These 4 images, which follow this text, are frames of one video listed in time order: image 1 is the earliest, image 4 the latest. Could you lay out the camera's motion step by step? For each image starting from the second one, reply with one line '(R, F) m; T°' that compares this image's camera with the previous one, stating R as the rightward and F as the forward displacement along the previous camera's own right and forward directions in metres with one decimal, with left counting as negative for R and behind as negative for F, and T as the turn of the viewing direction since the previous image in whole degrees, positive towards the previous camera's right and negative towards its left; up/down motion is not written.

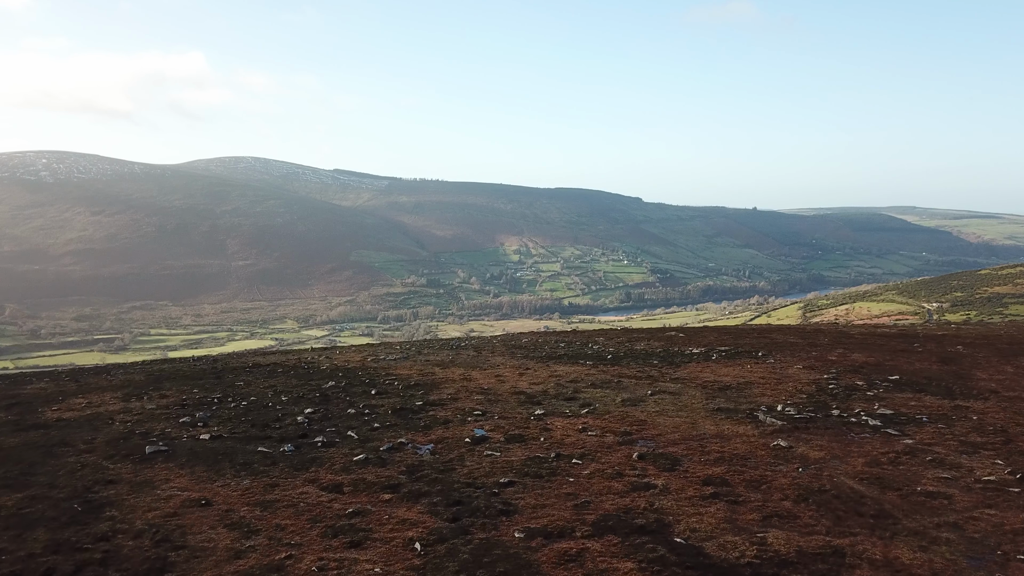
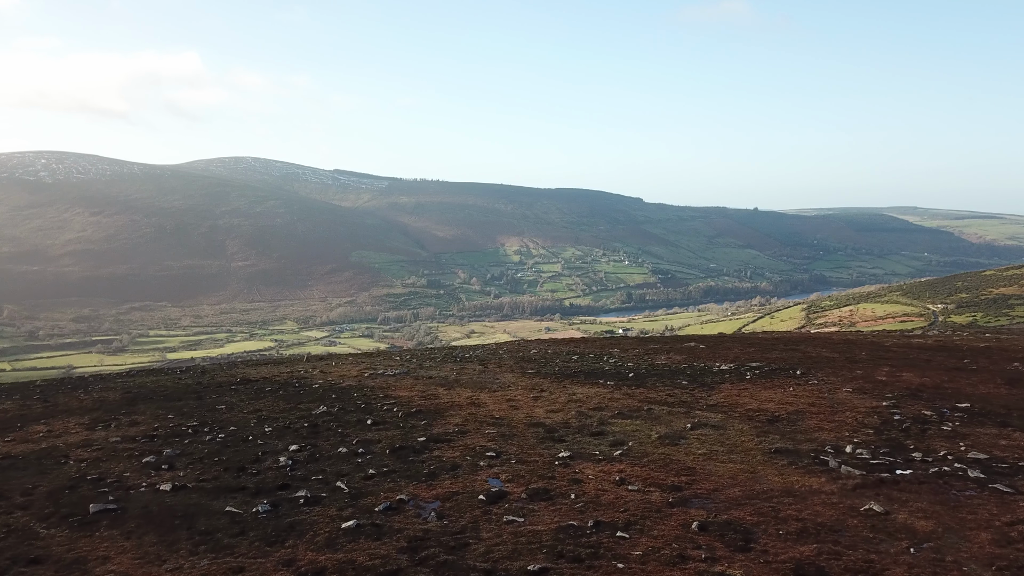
(-0.3, +1.9) m; 0°
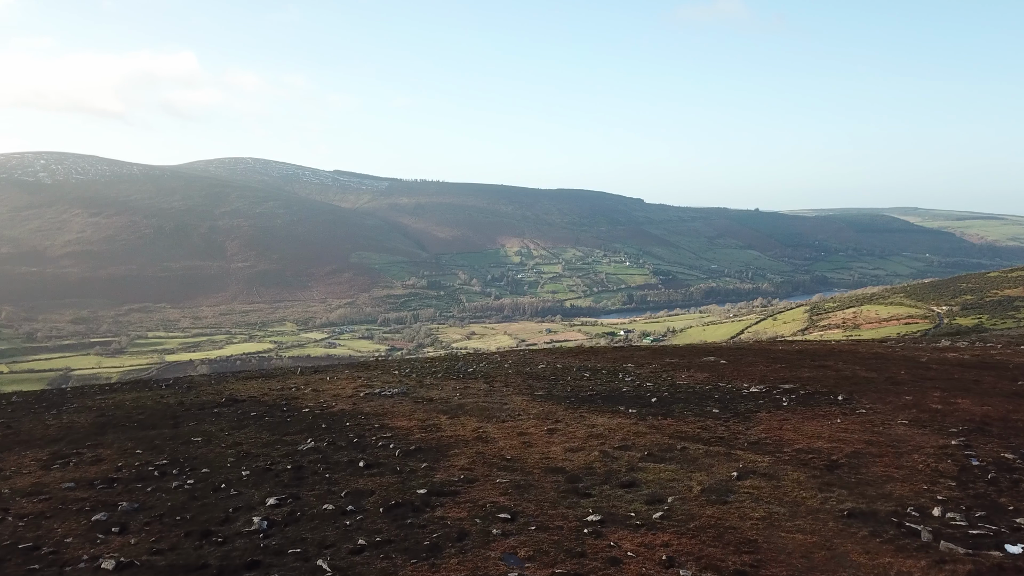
(-0.2, +1.8) m; 0°
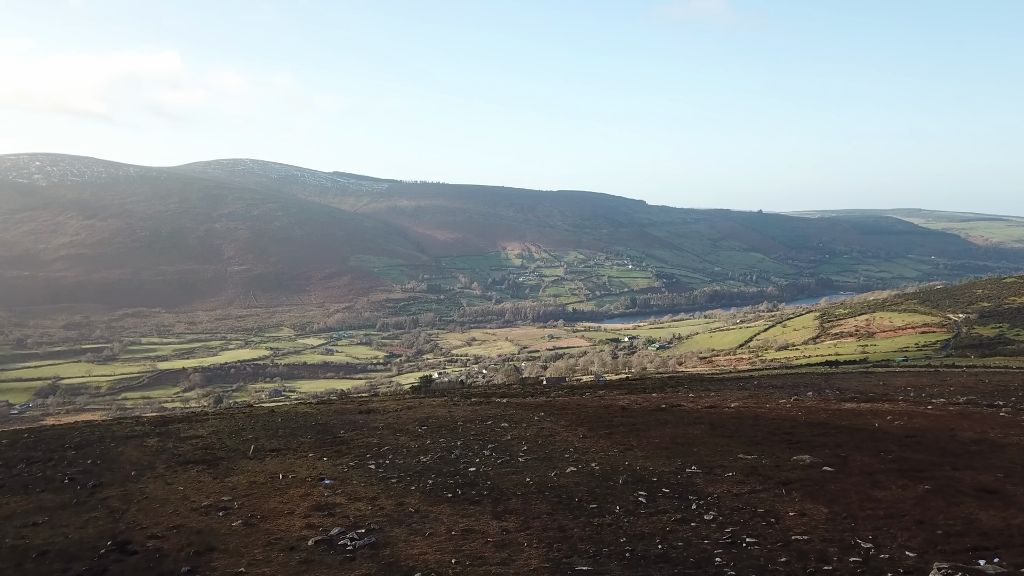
(-0.4, +7.1) m; 0°
